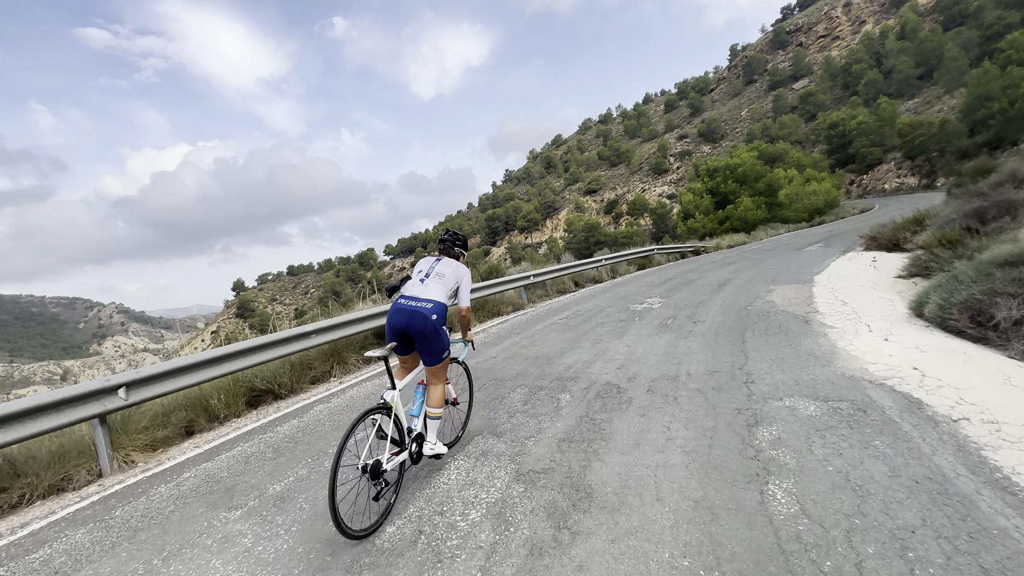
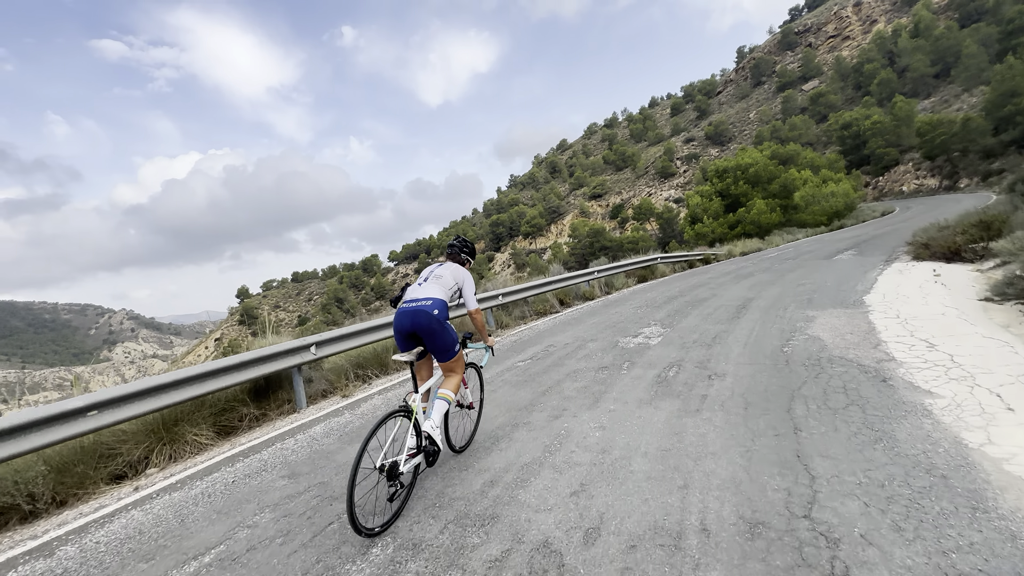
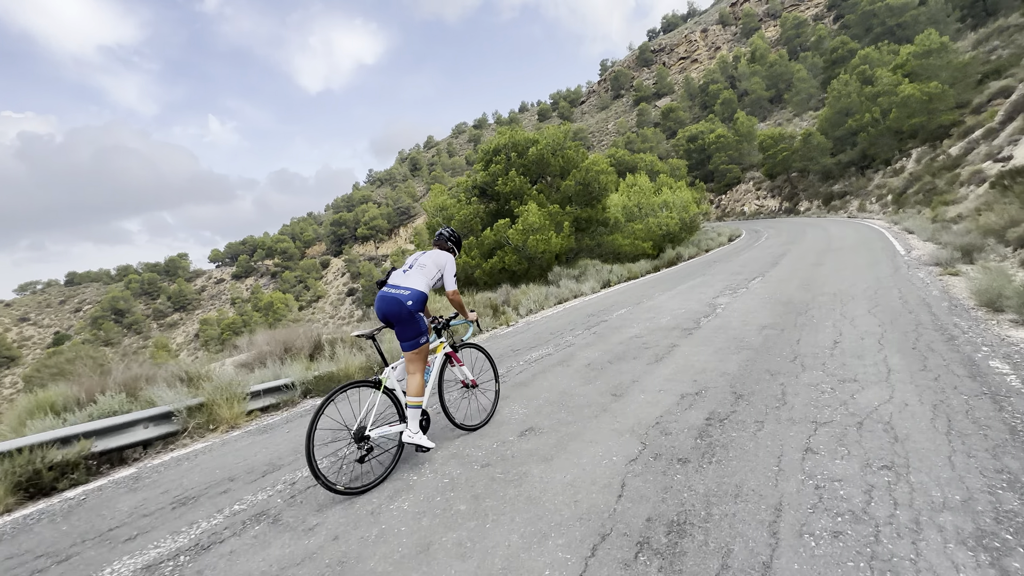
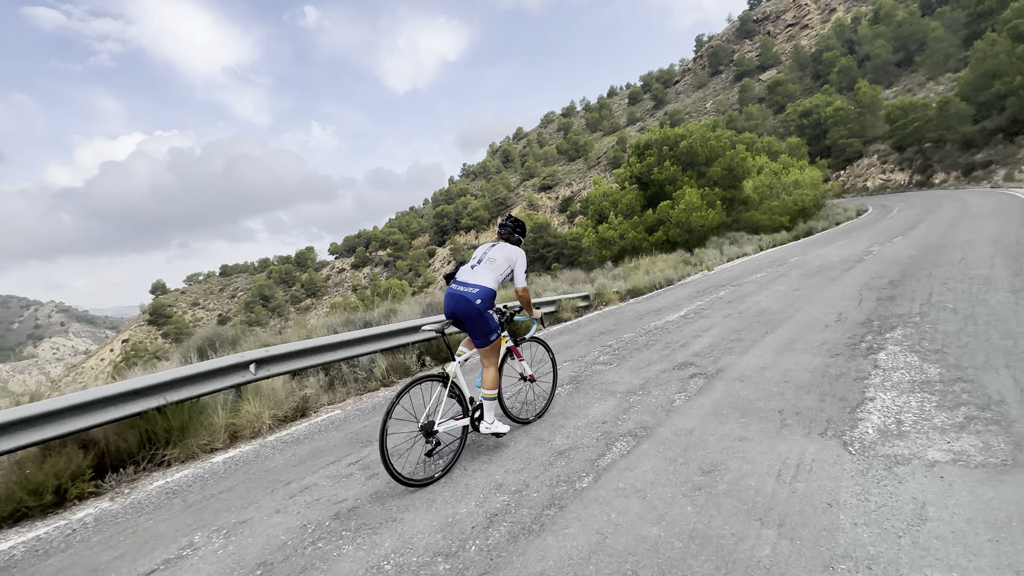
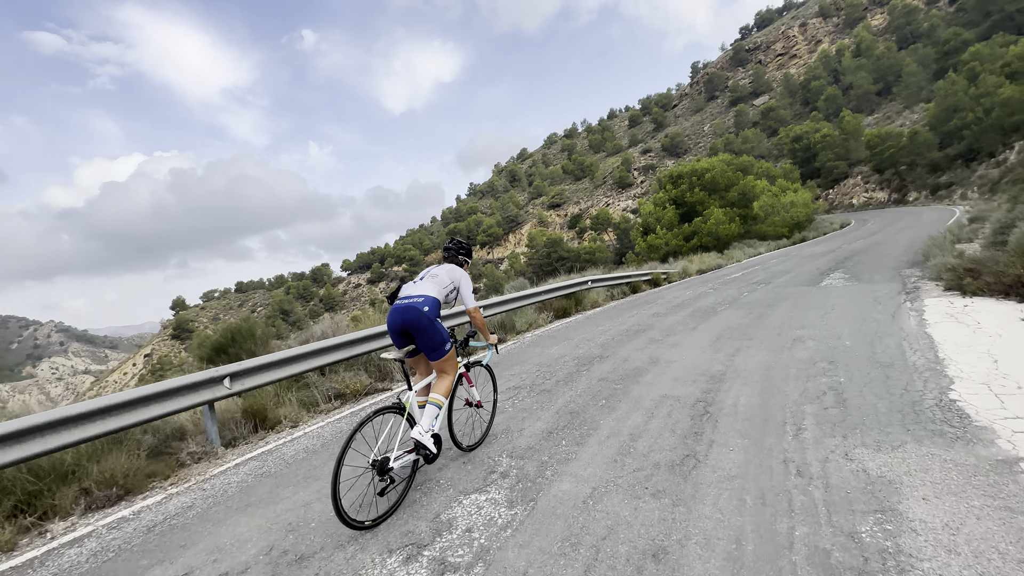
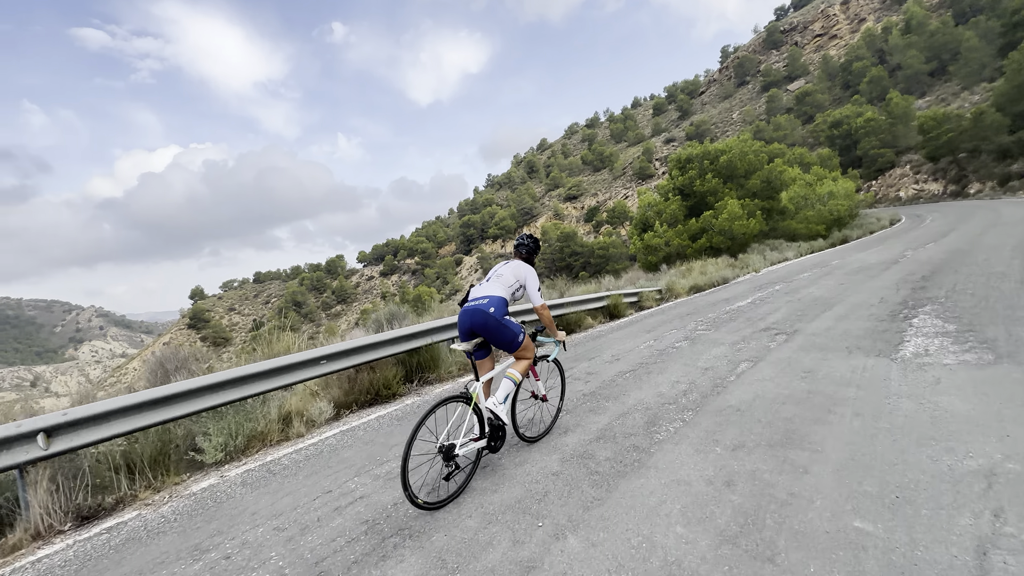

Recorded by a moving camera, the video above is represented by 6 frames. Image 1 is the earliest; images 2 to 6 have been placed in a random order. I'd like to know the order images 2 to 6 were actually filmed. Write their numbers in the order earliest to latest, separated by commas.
2, 5, 6, 4, 3
